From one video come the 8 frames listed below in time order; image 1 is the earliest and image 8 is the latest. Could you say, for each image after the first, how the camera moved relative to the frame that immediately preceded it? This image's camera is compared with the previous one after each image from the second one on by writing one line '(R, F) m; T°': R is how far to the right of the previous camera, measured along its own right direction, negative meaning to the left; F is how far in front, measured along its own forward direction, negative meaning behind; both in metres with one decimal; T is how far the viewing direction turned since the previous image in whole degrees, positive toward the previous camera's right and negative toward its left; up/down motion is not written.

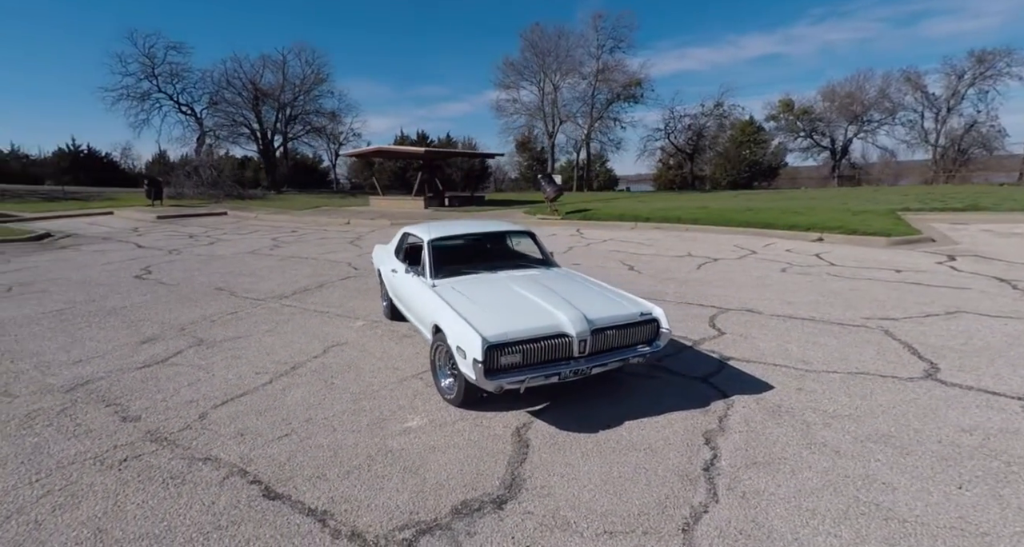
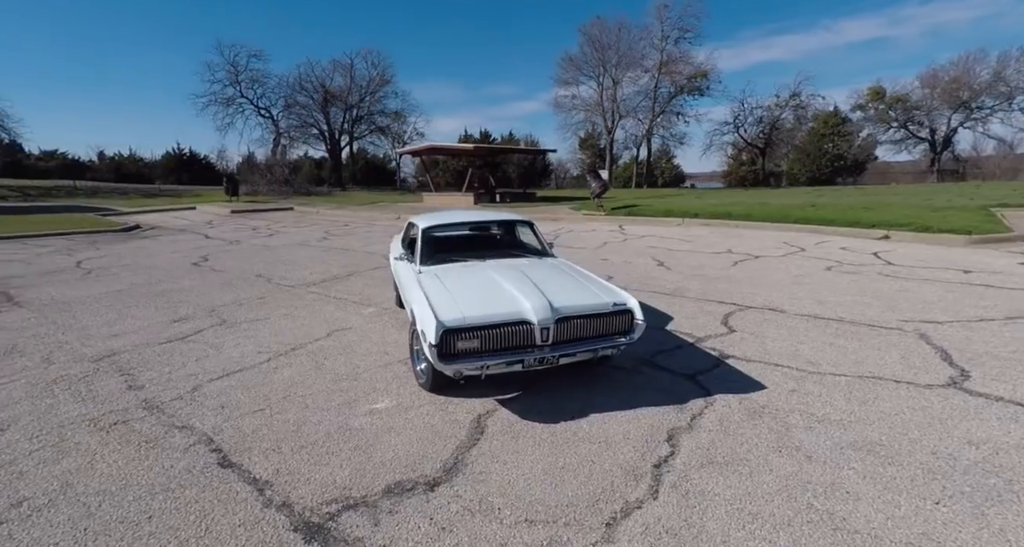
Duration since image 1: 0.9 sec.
(+0.6, +0.1) m; -6°
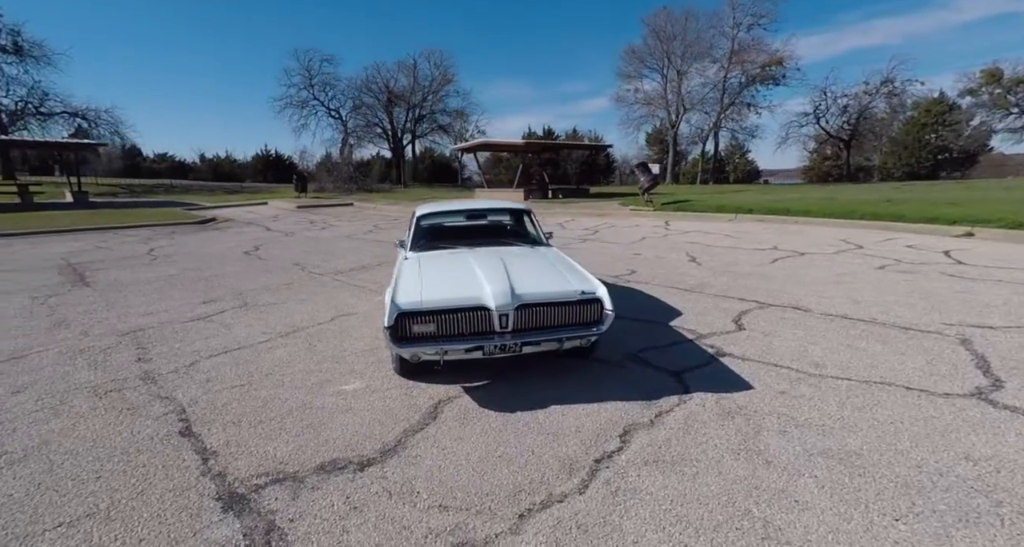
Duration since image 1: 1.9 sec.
(+0.6, +0.1) m; -6°
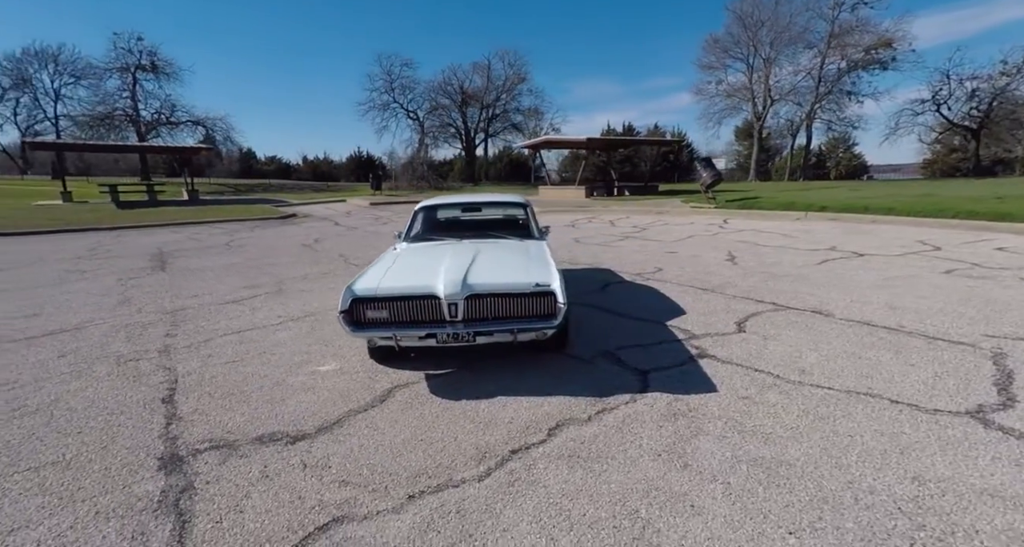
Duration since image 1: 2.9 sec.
(+0.7, 0.0) m; -8°
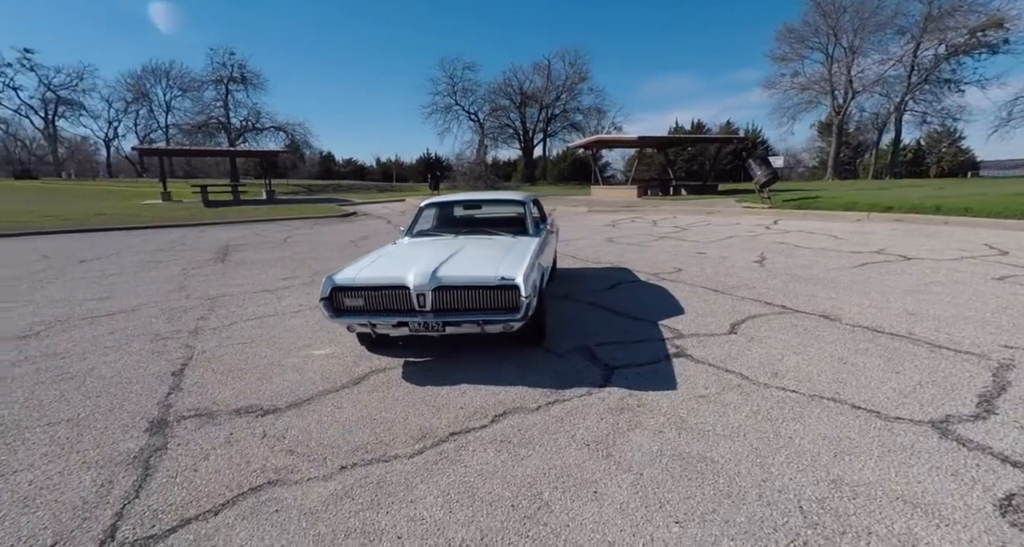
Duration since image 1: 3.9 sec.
(+0.6, -0.1) m; -6°
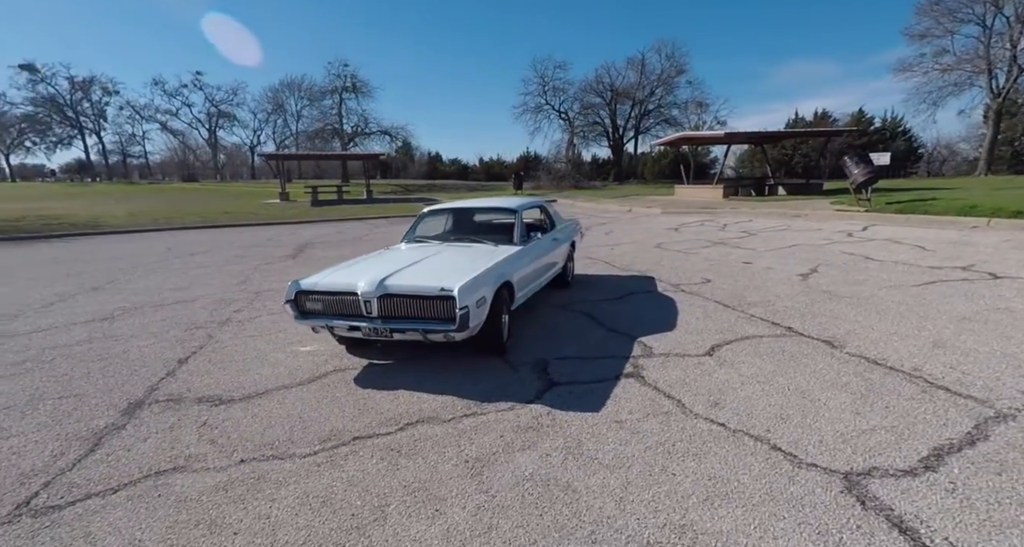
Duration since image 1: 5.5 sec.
(+1.0, 0.0) m; -10°
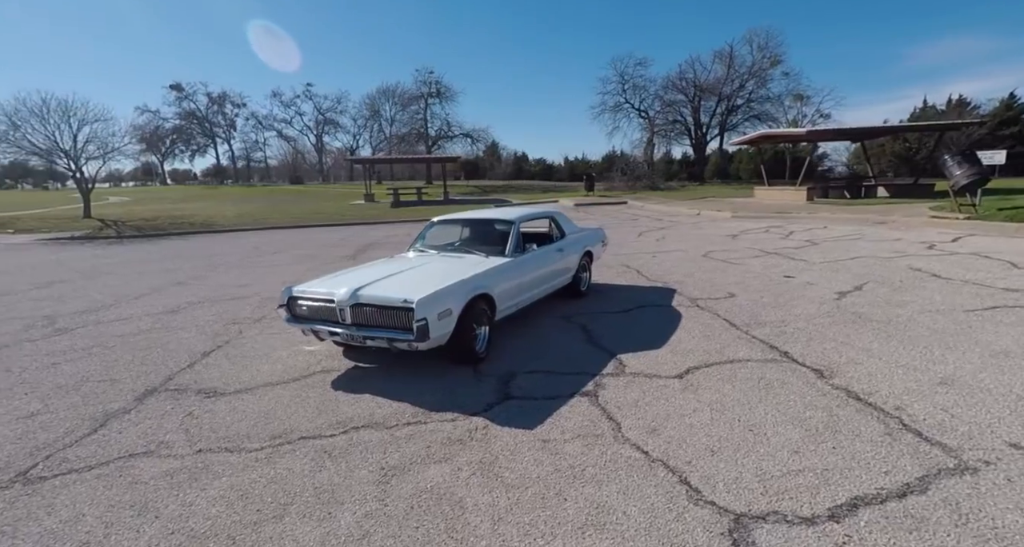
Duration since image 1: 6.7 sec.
(+0.8, -0.1) m; -8°
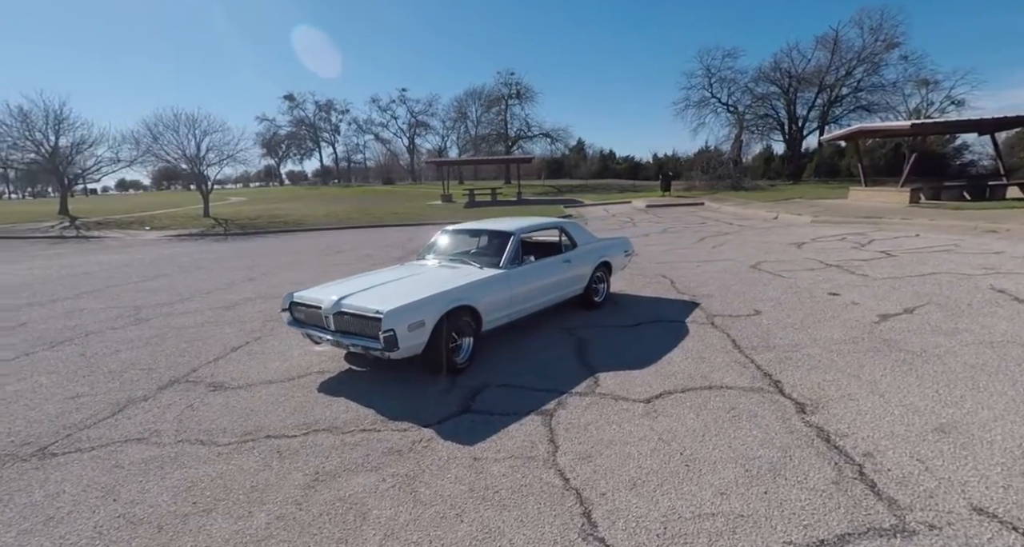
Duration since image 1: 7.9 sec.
(+0.8, 0.0) m; -8°
